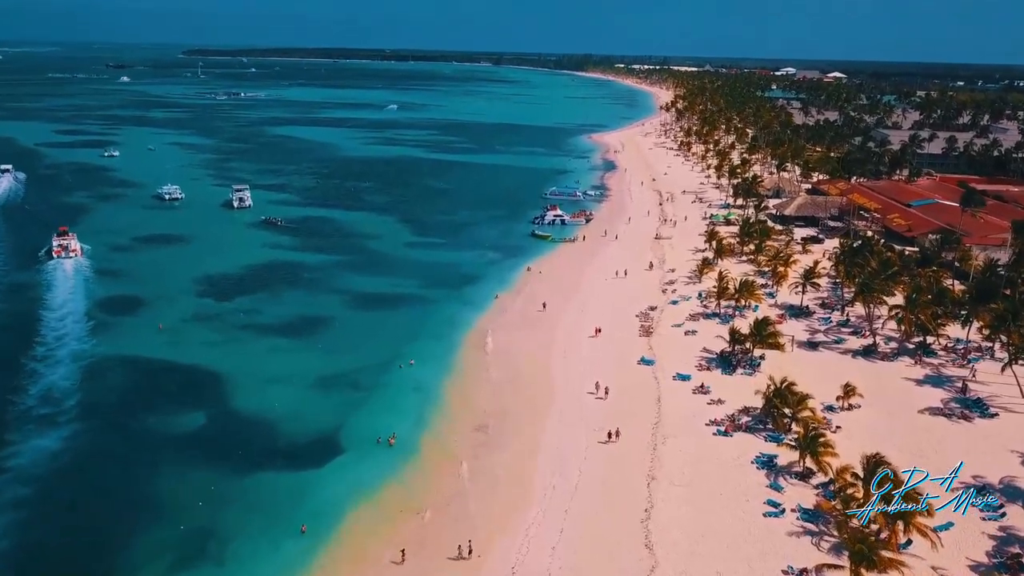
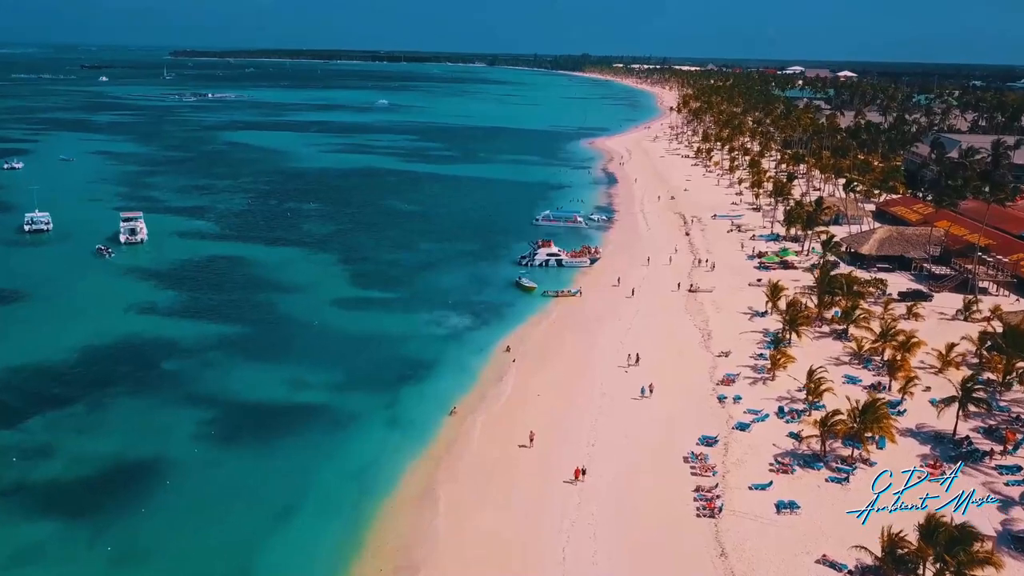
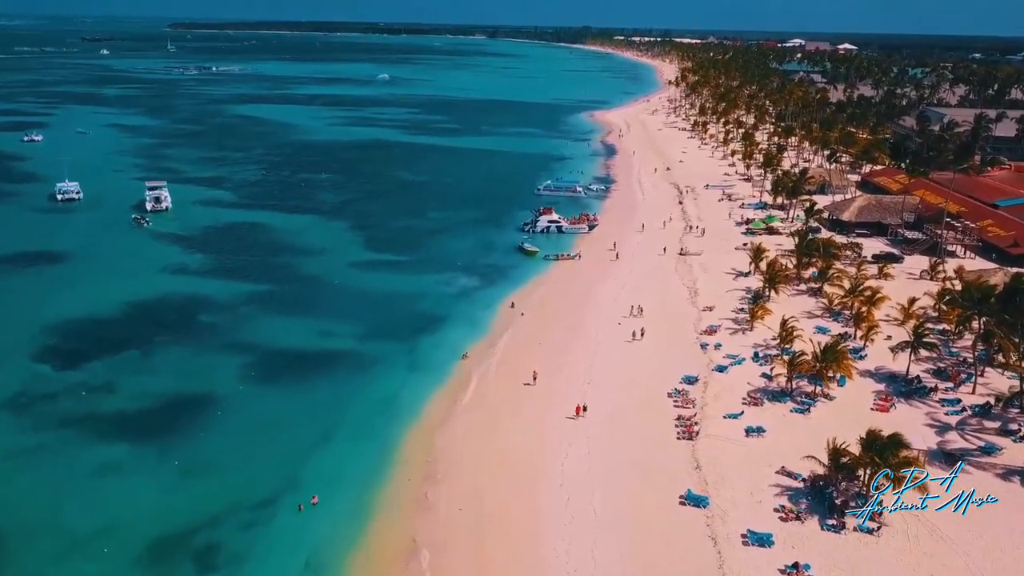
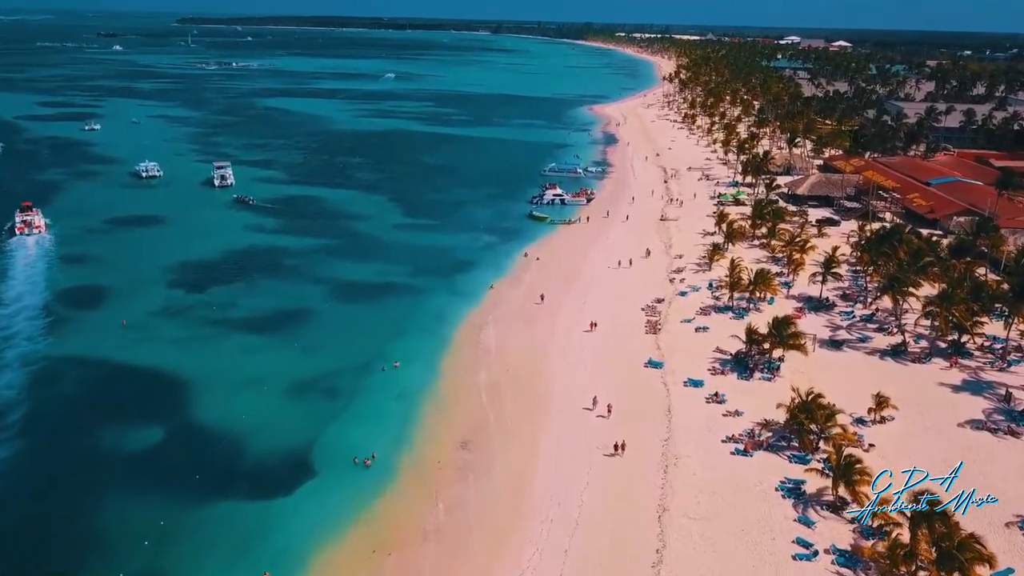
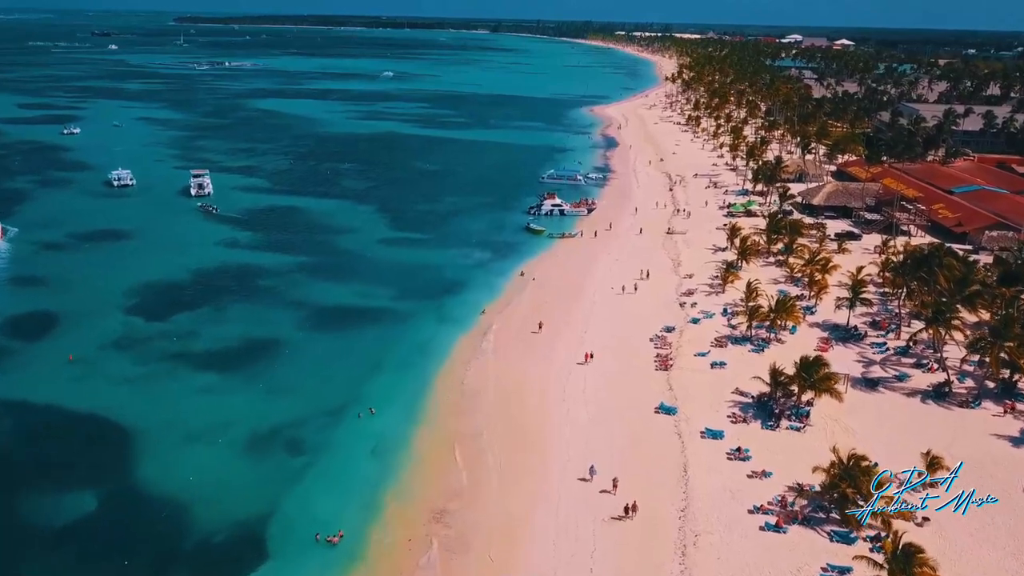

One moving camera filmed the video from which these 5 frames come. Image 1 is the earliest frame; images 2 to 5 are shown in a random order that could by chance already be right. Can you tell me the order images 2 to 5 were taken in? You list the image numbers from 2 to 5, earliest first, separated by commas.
4, 5, 3, 2
